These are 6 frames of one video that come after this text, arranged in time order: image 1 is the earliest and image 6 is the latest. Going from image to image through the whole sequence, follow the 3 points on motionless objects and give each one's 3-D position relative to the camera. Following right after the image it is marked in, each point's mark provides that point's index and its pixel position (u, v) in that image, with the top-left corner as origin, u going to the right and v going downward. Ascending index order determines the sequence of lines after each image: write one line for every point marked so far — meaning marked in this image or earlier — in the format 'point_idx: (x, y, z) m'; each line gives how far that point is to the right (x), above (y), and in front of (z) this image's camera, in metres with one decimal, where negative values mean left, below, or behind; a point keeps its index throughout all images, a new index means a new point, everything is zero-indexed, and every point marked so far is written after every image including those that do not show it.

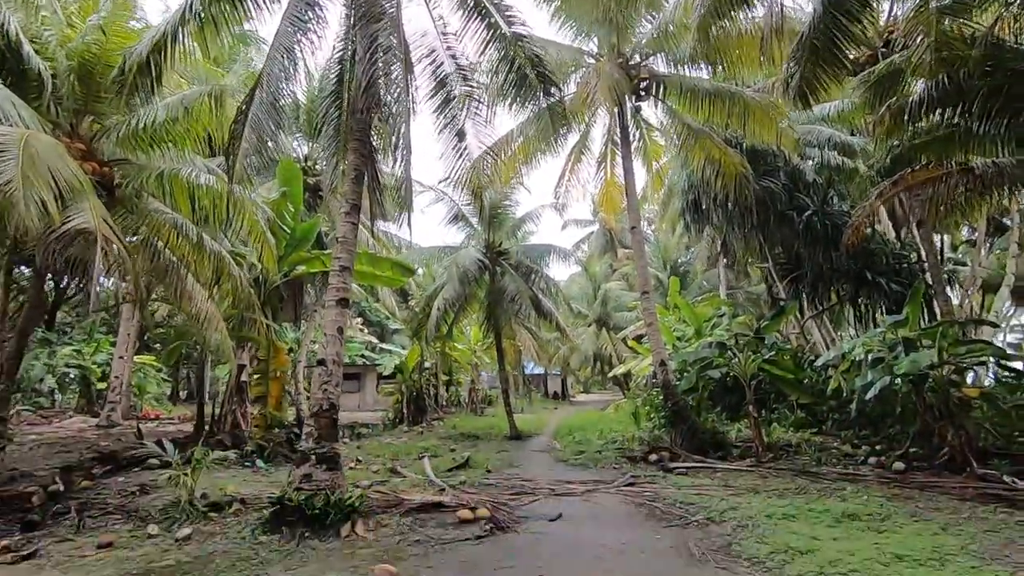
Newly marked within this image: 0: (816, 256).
0: (+6.0, +0.6, +10.6) m
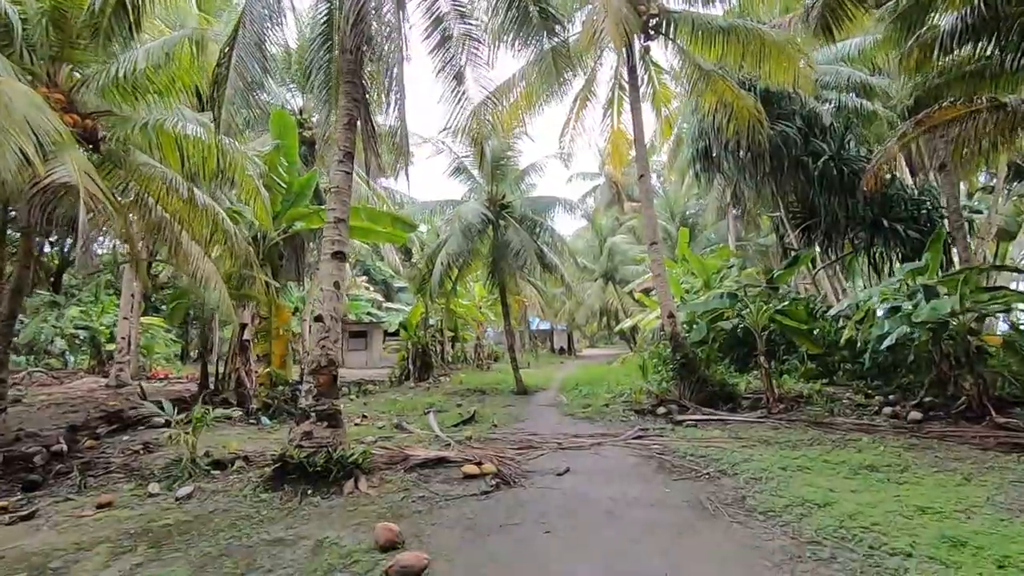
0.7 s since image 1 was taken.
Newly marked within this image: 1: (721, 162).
0: (+6.1, +1.6, +10.2) m
1: (+4.2, +2.5, +10.9) m
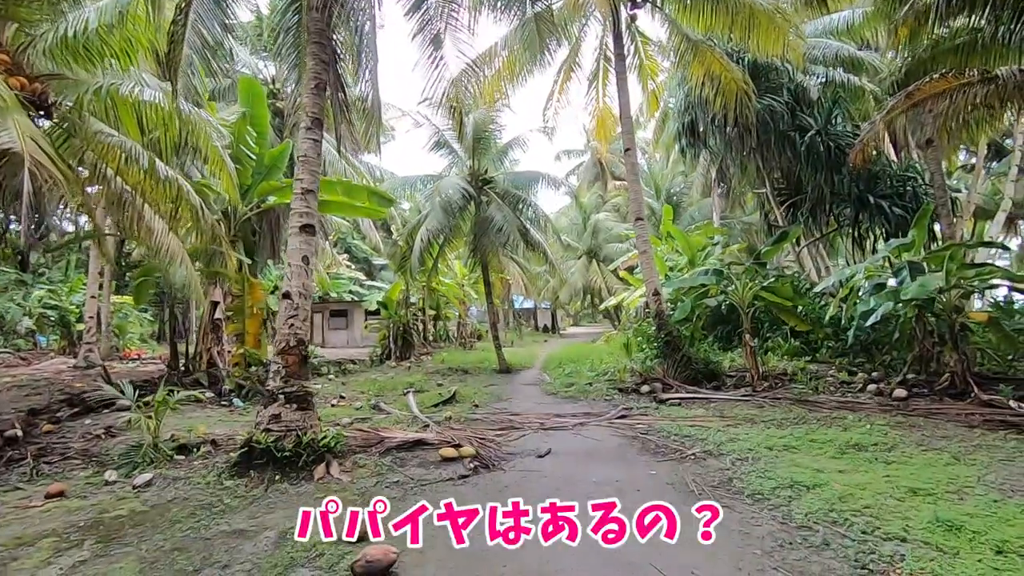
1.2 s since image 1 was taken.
0: (+5.8, +2.0, +10.1) m
1: (+3.9, +3.0, +10.7) m
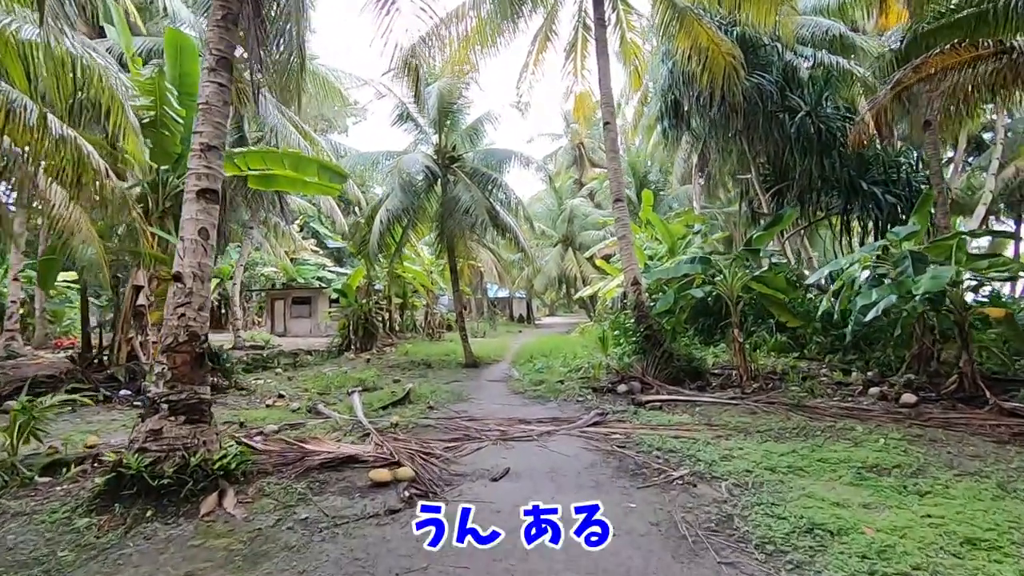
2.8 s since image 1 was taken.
0: (+5.2, +2.2, +9.5) m
1: (+3.3, +3.2, +10.0) m
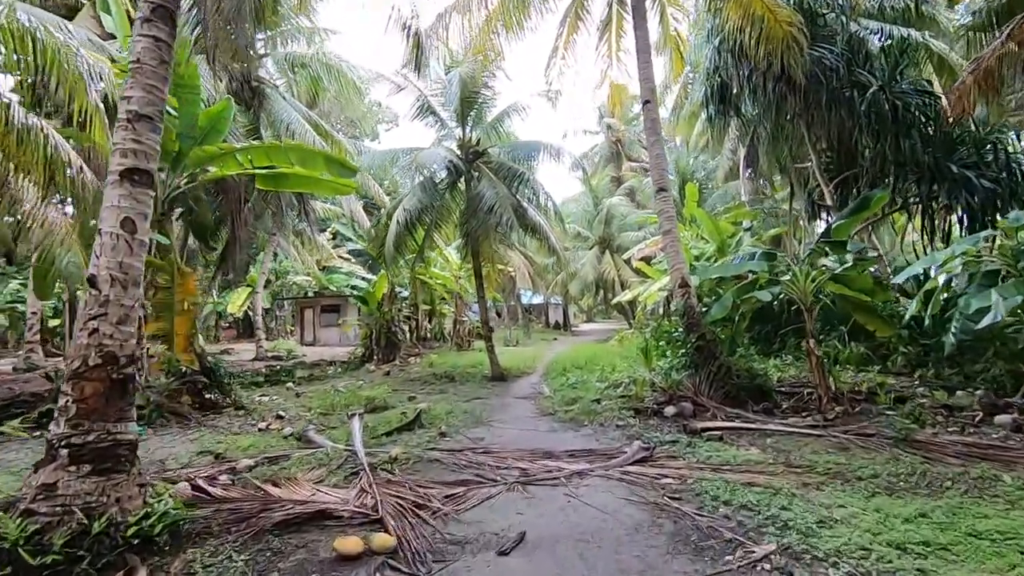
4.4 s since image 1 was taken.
0: (+5.7, +2.2, +8.3) m
1: (+3.8, +3.1, +8.9) m
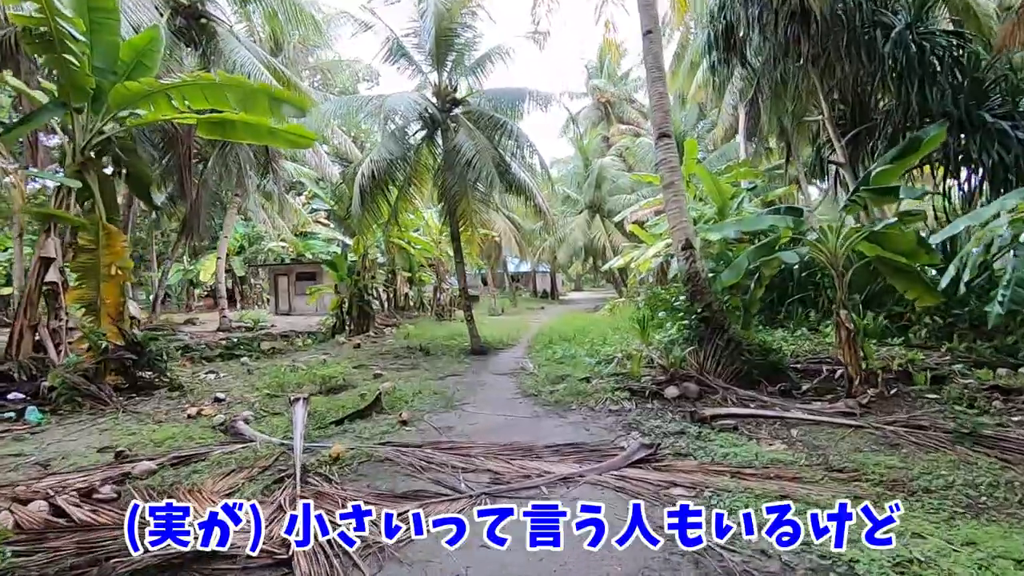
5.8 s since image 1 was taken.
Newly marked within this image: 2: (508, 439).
0: (+5.4, +2.7, +7.4) m
1: (+3.5, +3.7, +8.0) m
2: (0.0, -1.0, +3.6) m
